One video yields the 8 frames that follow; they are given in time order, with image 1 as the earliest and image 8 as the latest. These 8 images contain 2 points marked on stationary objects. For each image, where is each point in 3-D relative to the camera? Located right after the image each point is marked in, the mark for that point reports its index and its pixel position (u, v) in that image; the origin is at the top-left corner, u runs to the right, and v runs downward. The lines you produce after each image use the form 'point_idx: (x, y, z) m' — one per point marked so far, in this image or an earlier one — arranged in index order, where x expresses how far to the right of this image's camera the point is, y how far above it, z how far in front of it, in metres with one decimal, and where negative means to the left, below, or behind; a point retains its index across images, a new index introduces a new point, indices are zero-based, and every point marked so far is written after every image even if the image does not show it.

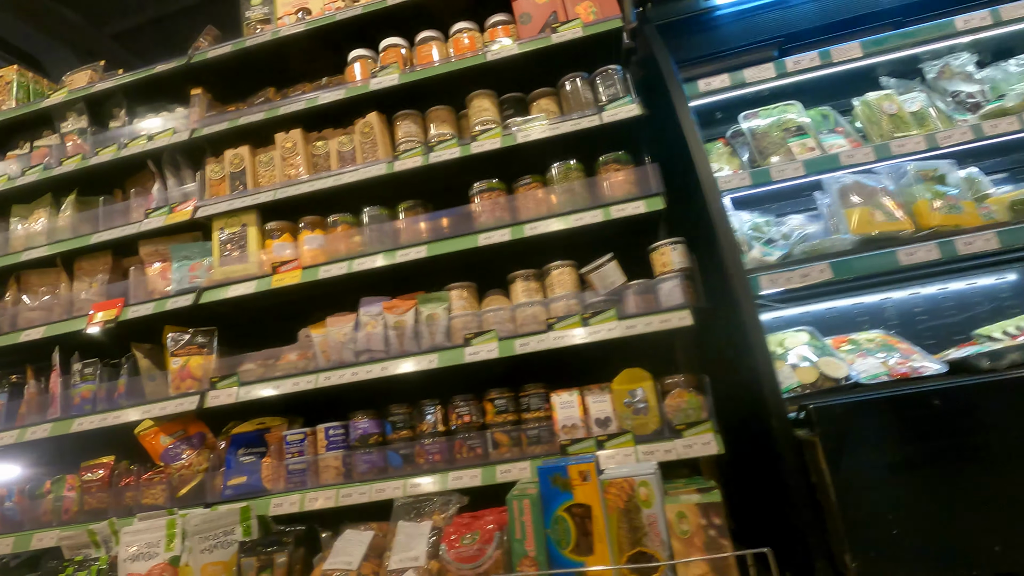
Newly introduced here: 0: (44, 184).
0: (-1.8, +0.4, +1.9) m
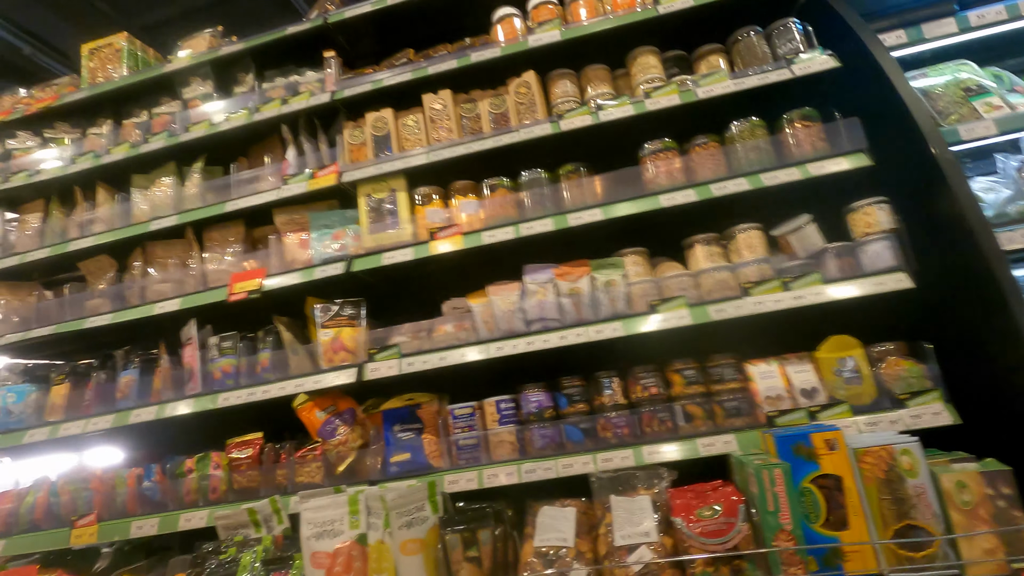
0: (-1.2, +0.5, +1.8) m
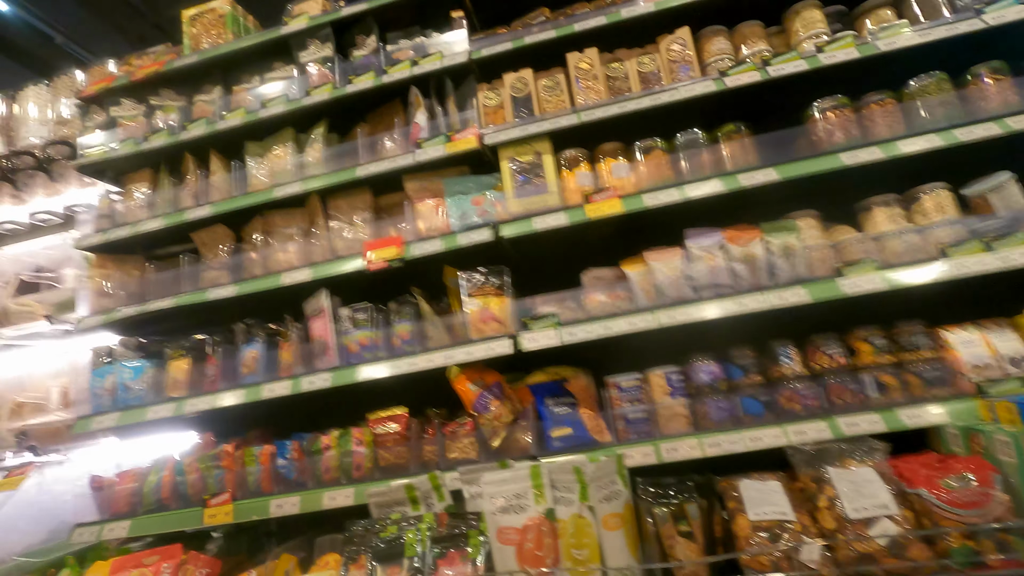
0: (-0.8, +0.6, +1.8) m
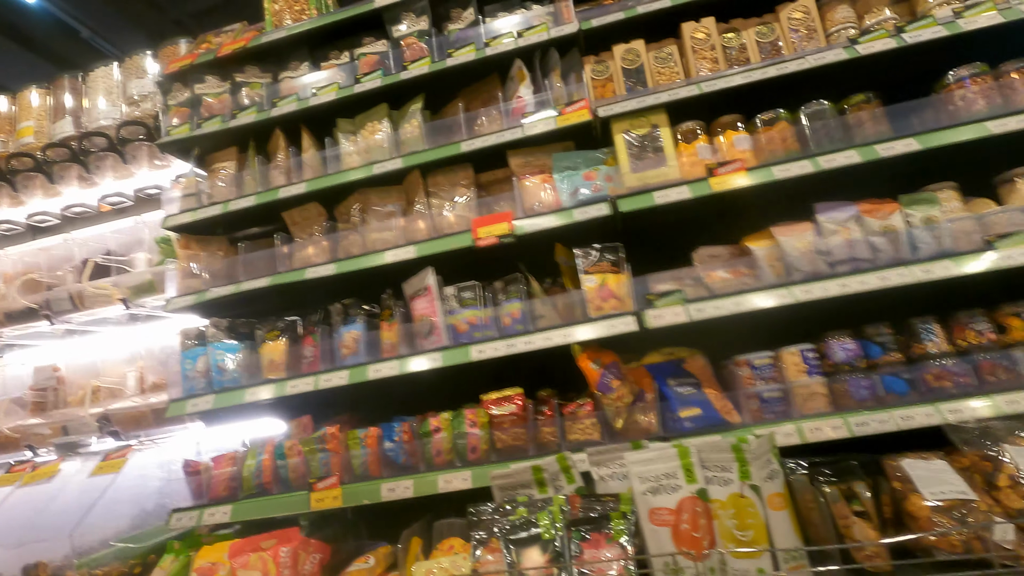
0: (-0.4, +0.7, +1.7) m
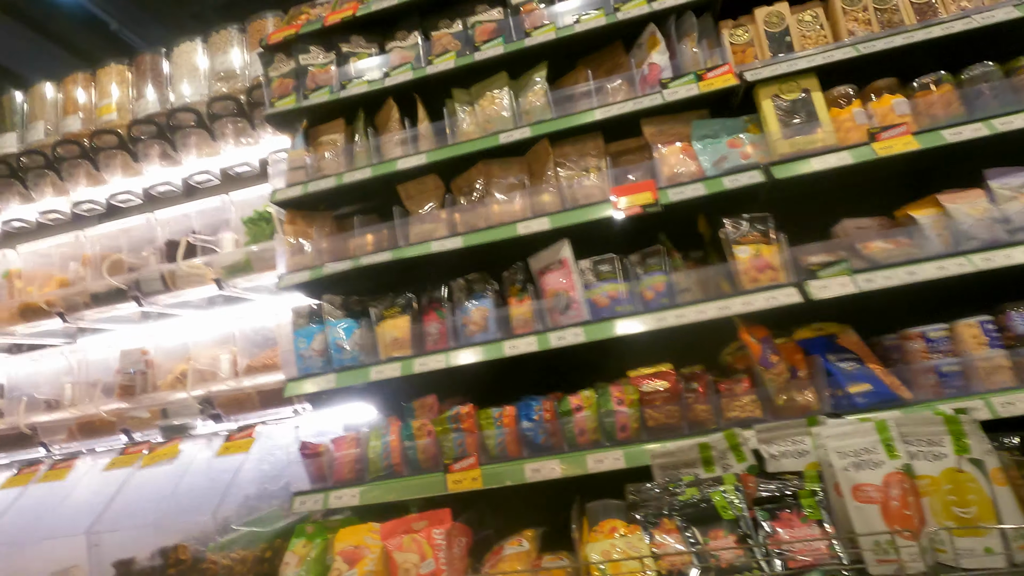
0: (0.0, +0.7, +1.7) m
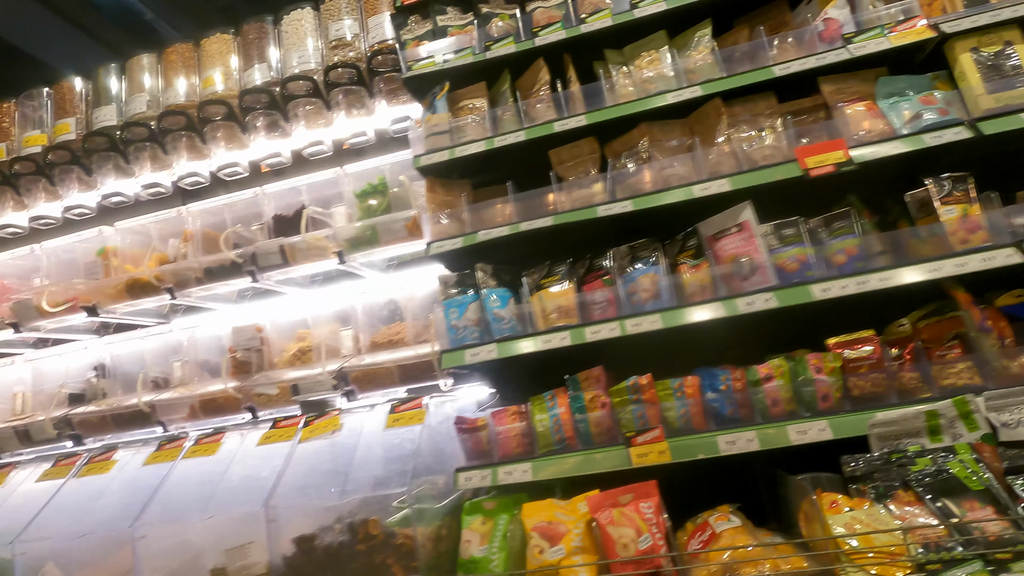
0: (+0.5, +0.8, +1.6) m
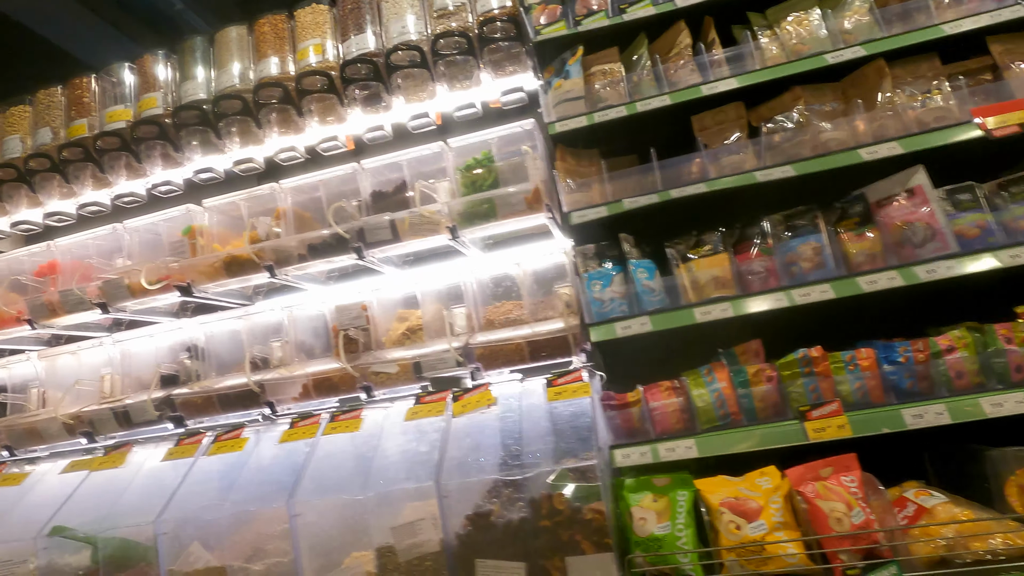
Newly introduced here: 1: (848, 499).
0: (+0.9, +0.9, +1.5) m
1: (+0.7, -0.4, +1.1) m
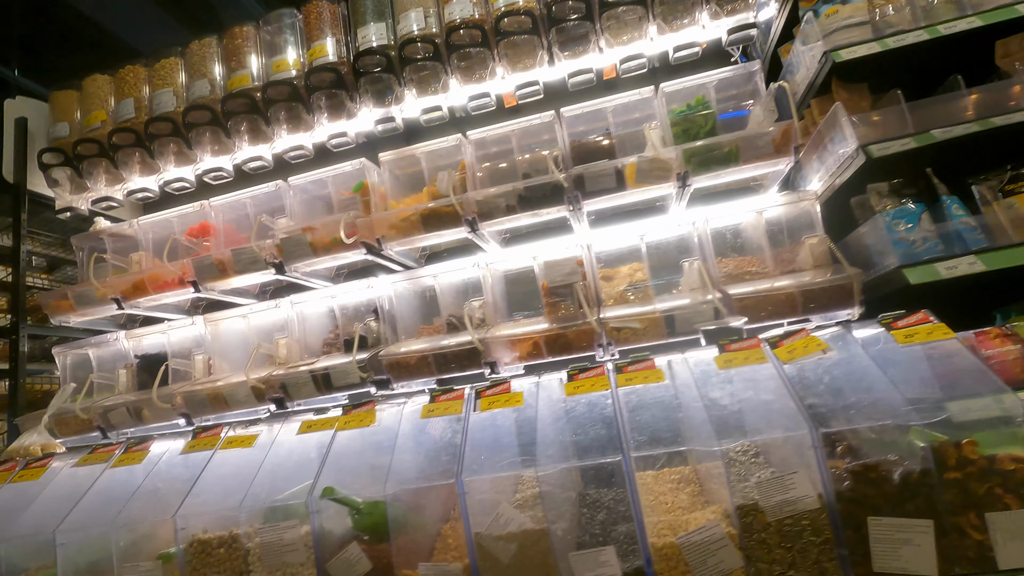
0: (+1.7, +1.1, +1.4) m
1: (+1.5, -0.3, +0.9) m
